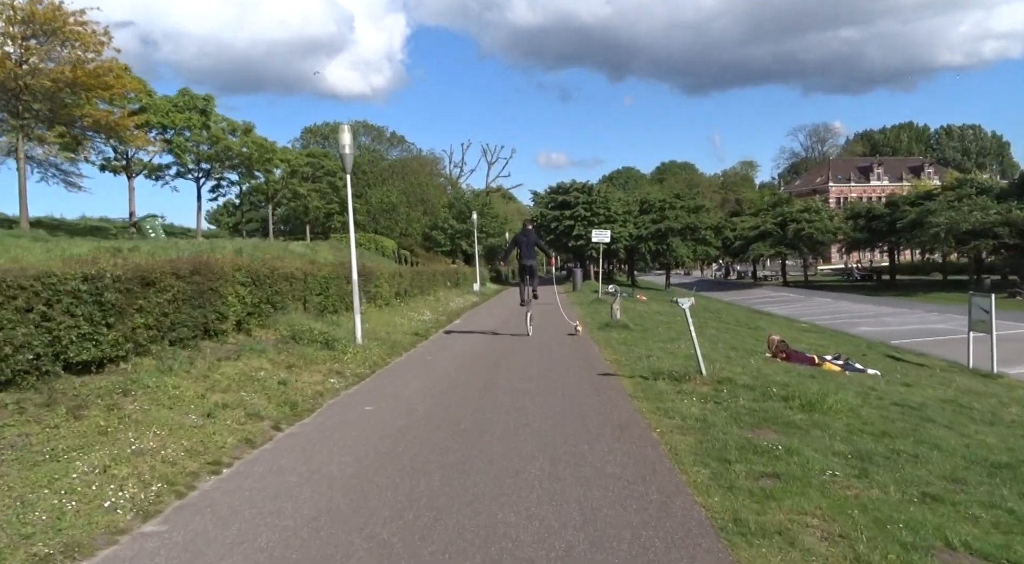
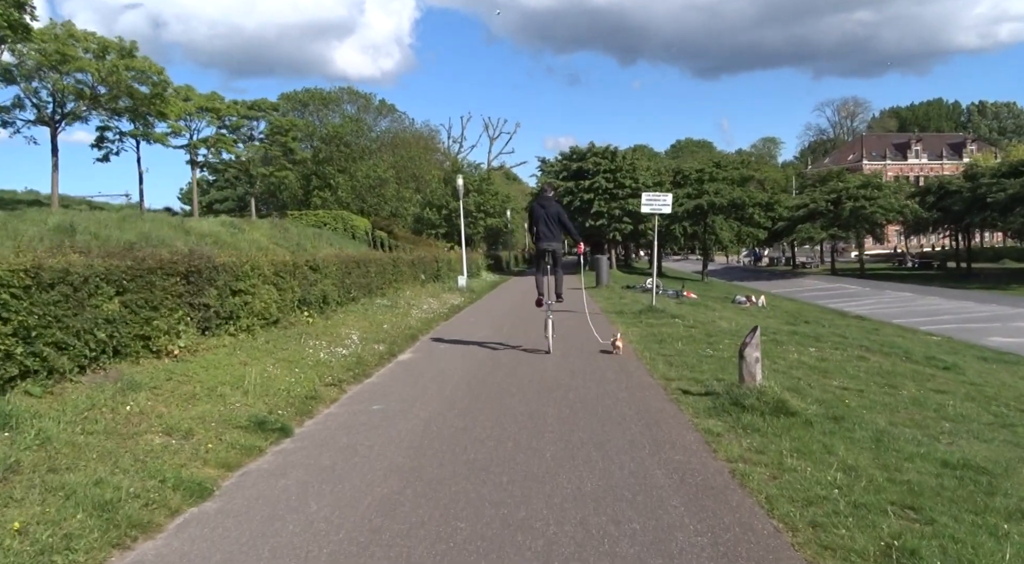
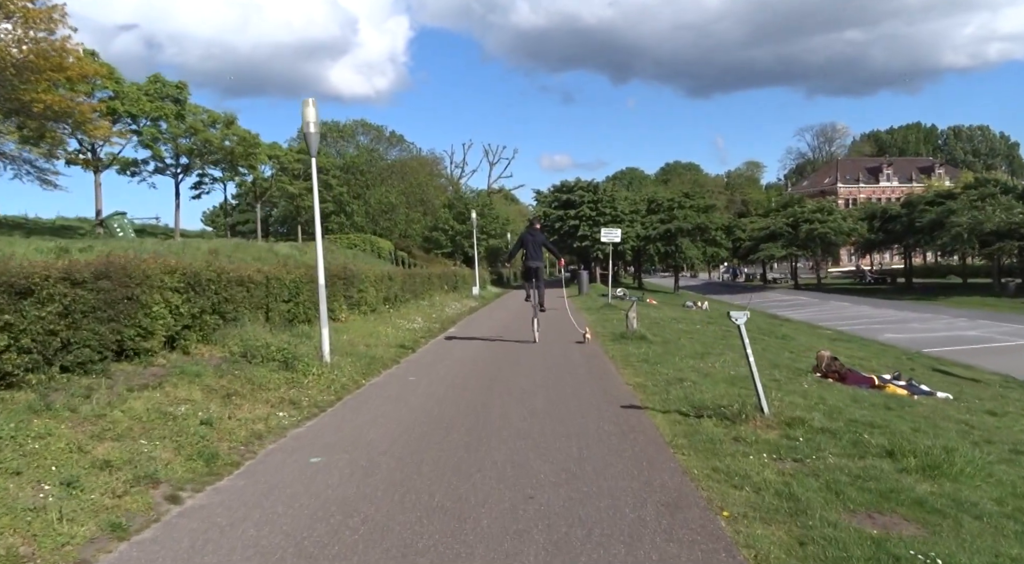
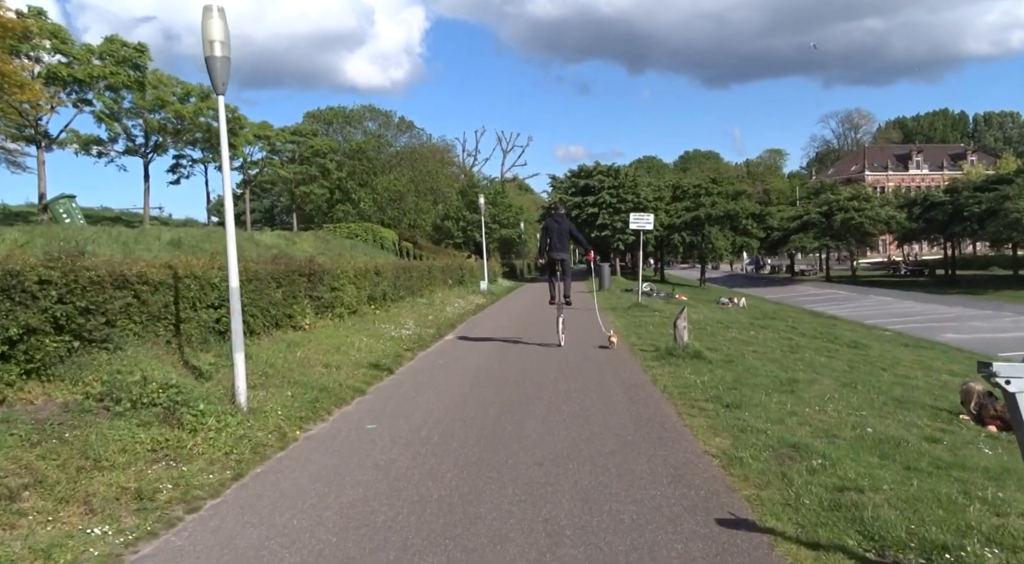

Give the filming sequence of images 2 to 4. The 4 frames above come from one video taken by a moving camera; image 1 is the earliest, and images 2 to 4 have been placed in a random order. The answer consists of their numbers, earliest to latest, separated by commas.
3, 4, 2
